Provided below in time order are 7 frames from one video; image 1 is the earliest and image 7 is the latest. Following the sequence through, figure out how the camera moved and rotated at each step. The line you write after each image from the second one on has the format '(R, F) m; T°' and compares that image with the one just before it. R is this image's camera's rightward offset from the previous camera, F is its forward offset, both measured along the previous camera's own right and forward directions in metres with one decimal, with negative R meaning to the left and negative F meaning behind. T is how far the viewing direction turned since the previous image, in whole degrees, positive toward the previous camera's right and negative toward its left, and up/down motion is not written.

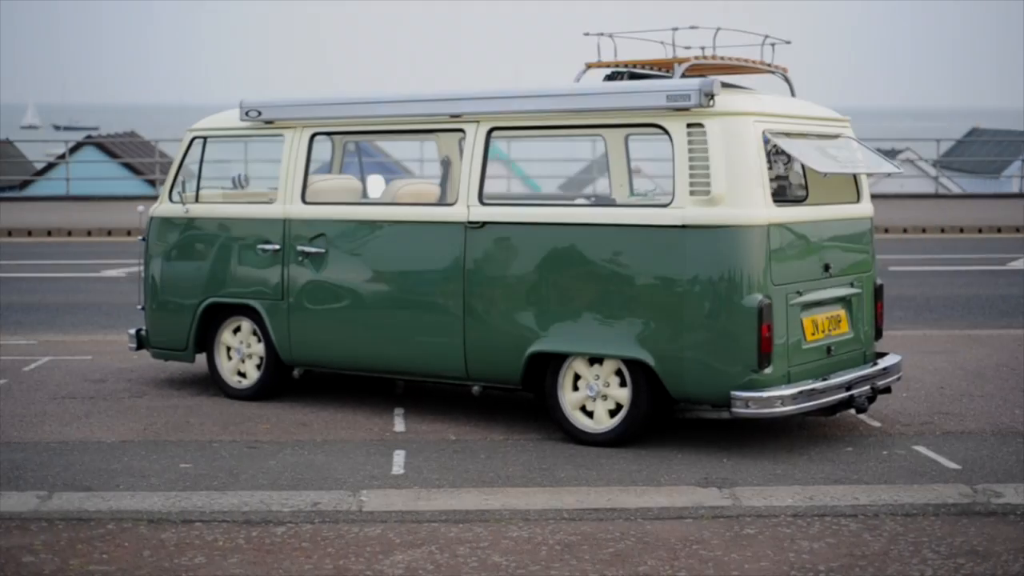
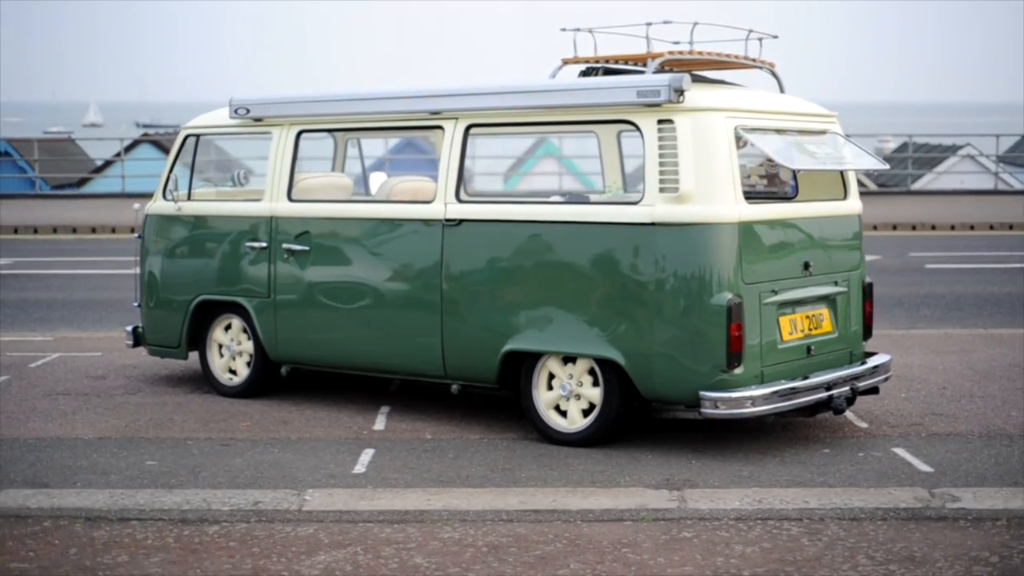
(+0.5, +0.1) m; -3°
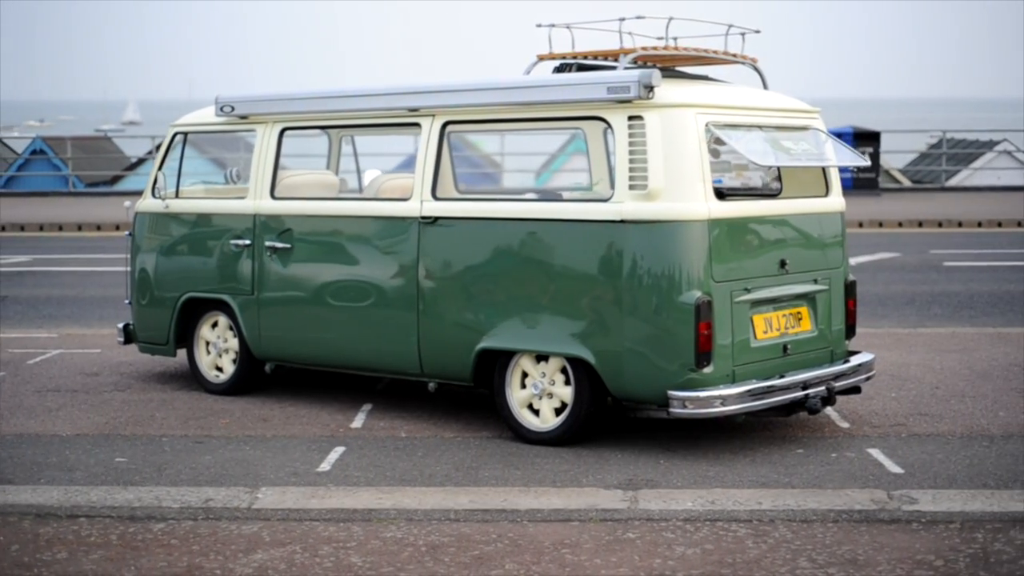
(+0.4, 0.0) m; -2°
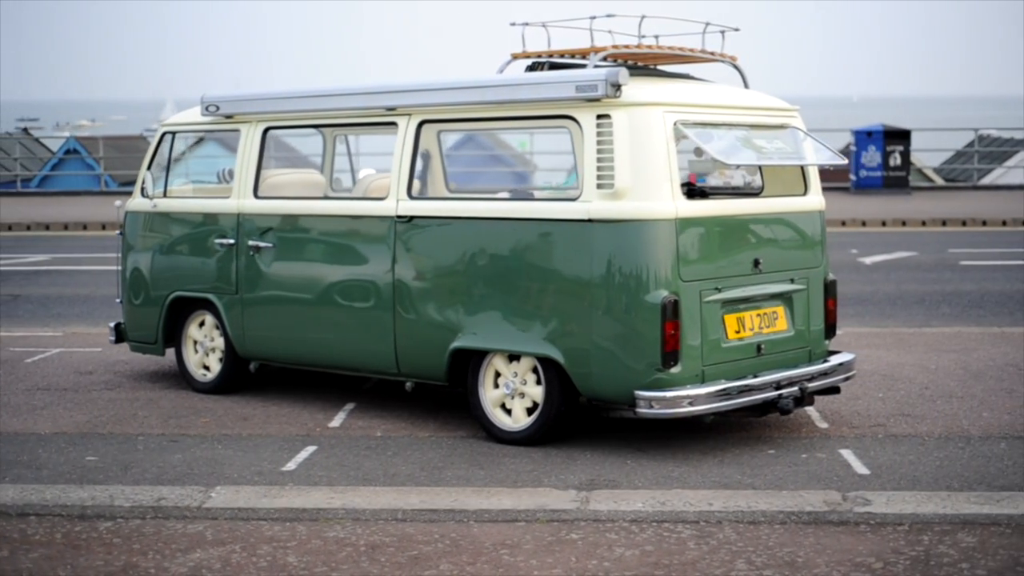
(+0.4, 0.0) m; -2°
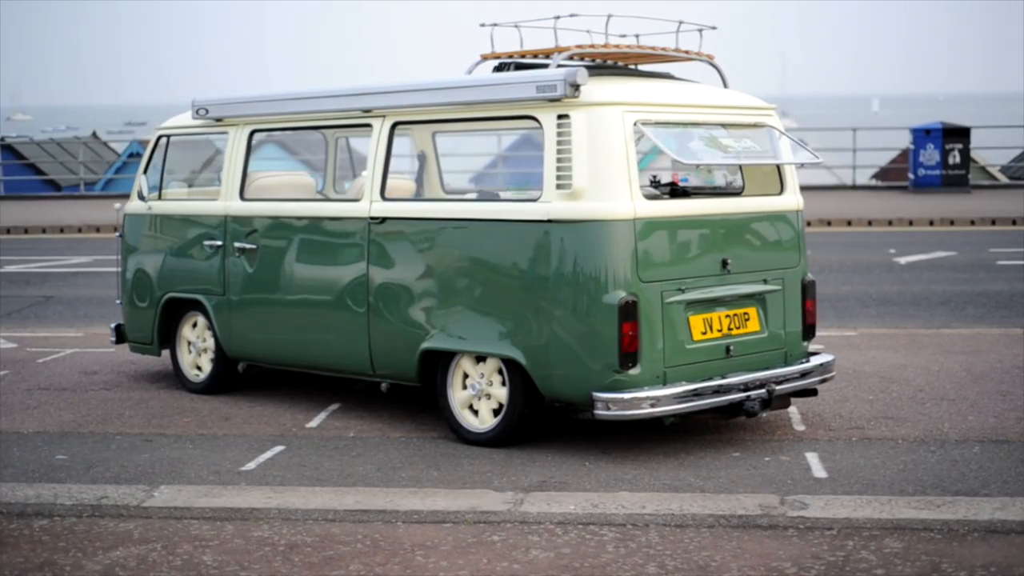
(+0.6, 0.0) m; -3°
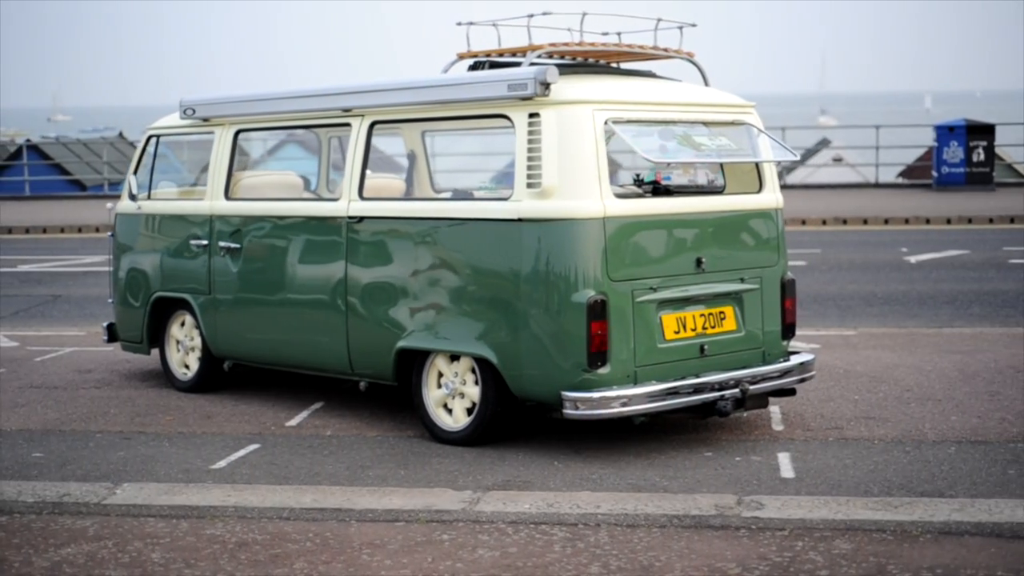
(+0.3, 0.0) m; -1°
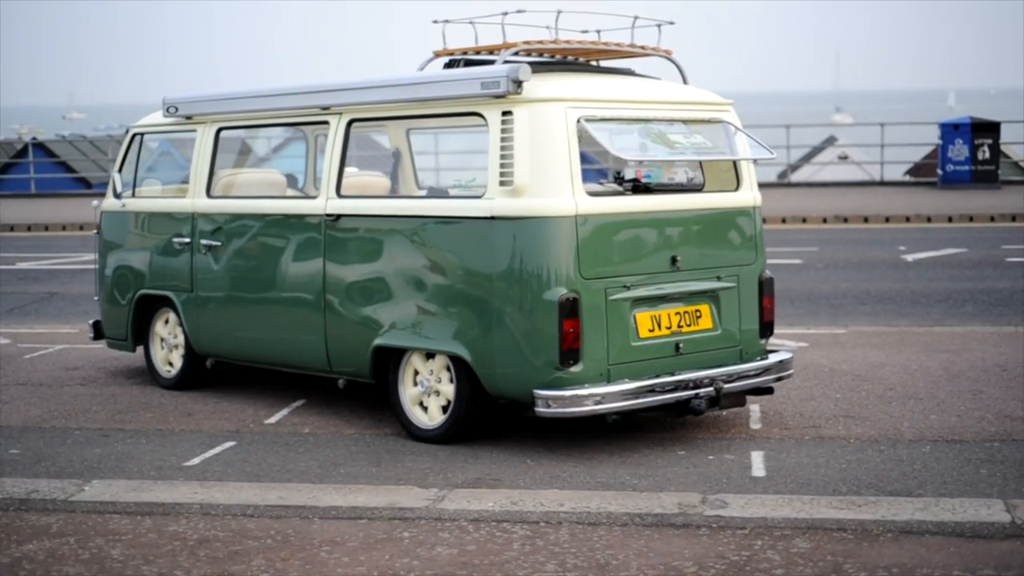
(+0.2, 0.0) m; 0°
